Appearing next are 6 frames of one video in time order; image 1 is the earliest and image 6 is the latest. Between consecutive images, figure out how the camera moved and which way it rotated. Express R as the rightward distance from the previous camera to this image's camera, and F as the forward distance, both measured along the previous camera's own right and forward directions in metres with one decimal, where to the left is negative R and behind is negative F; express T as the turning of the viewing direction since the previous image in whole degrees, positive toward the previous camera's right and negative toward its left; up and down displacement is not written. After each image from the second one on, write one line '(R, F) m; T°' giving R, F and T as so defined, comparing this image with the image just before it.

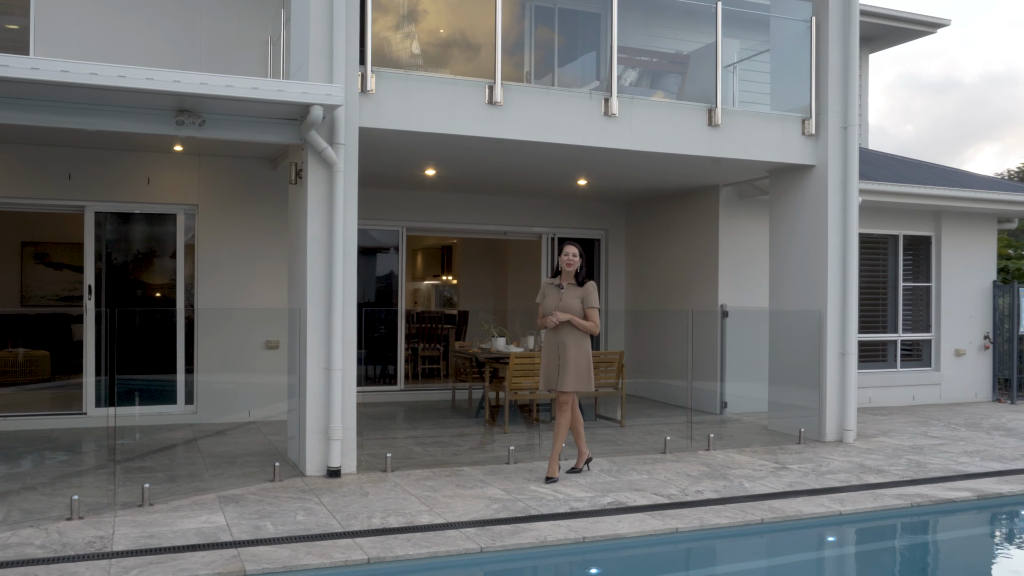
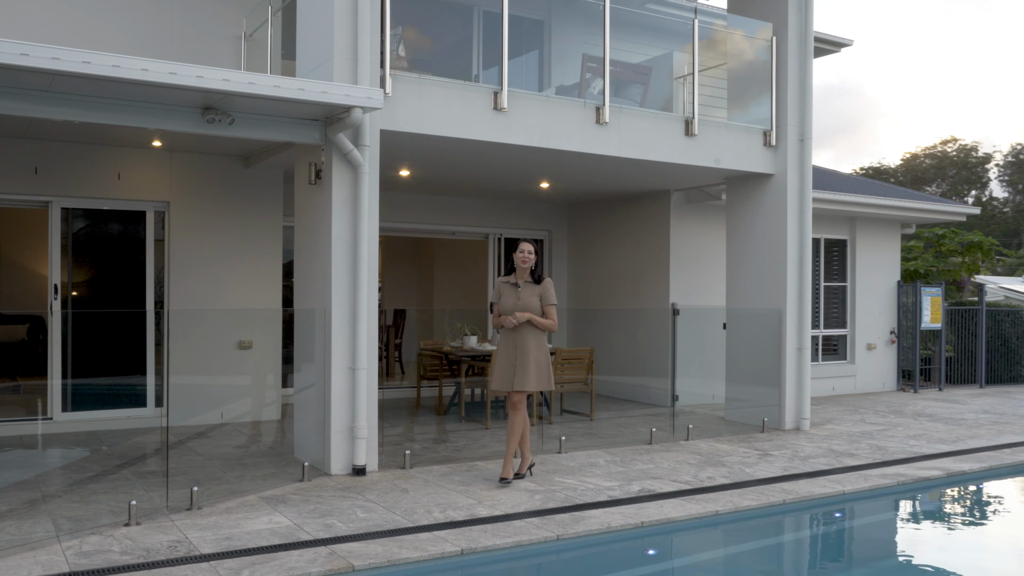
(-1.2, -0.2) m; +9°
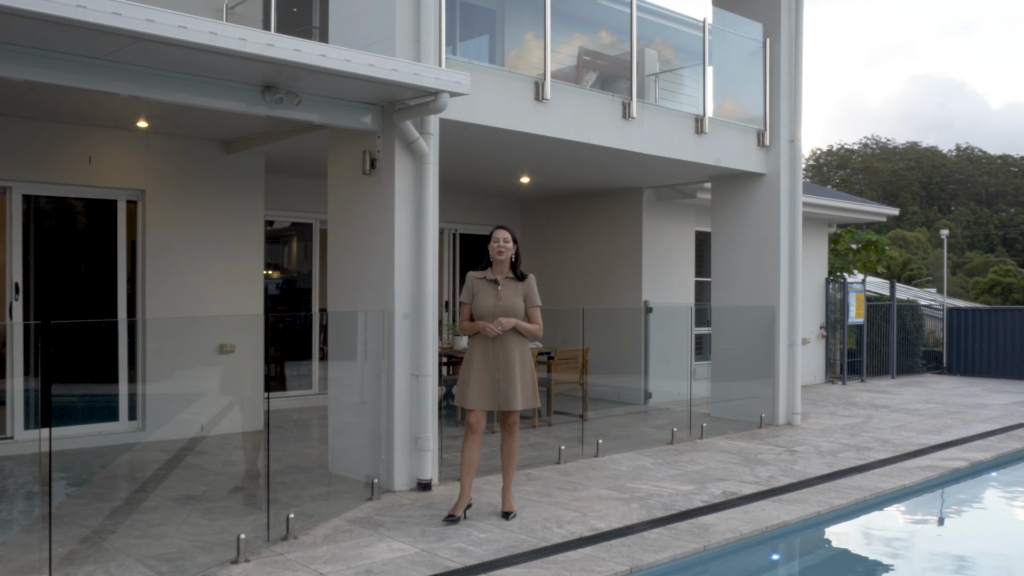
(-1.7, +0.5) m; +10°
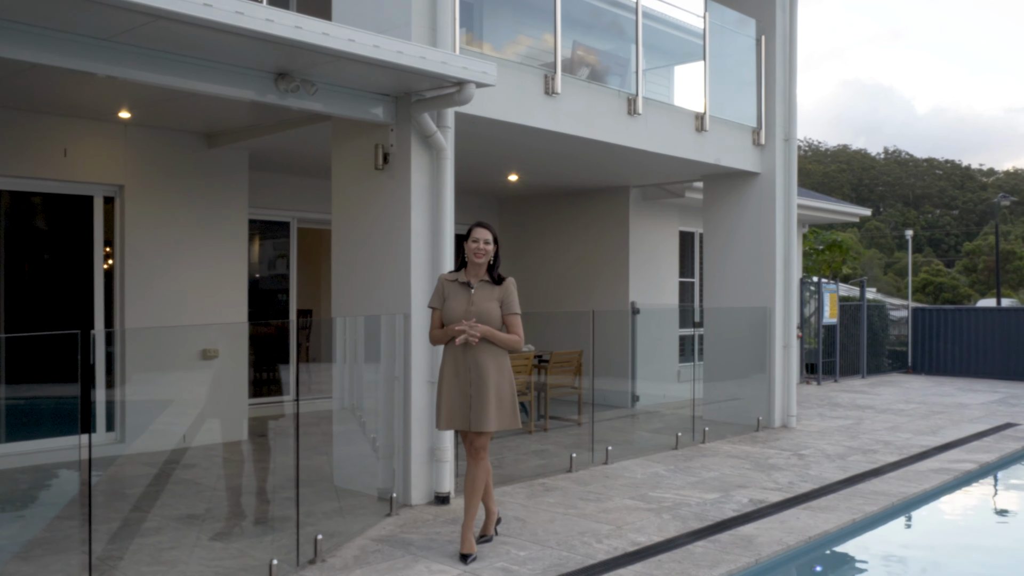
(-0.5, +0.3) m; +4°
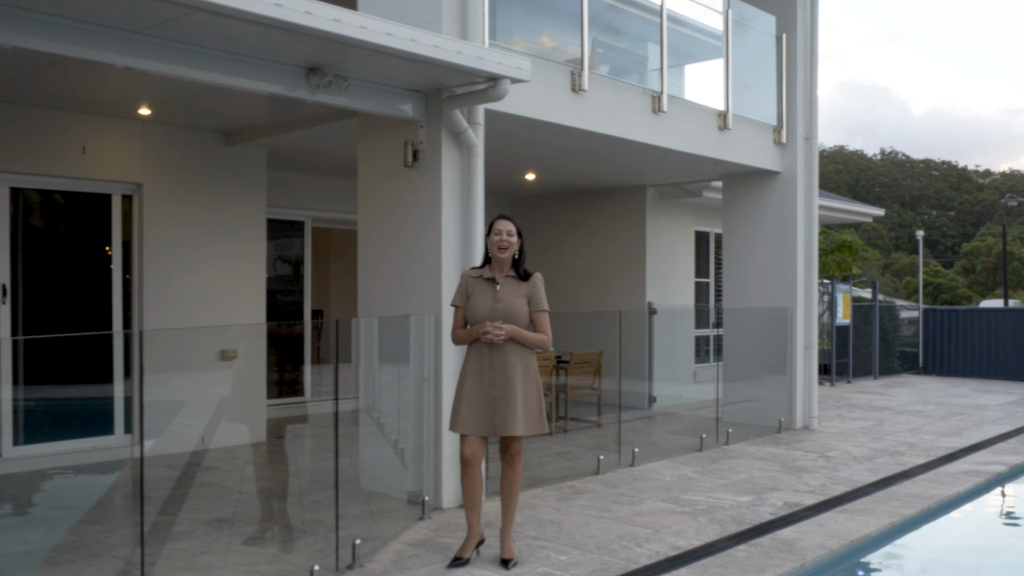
(-0.2, +0.1) m; 0°
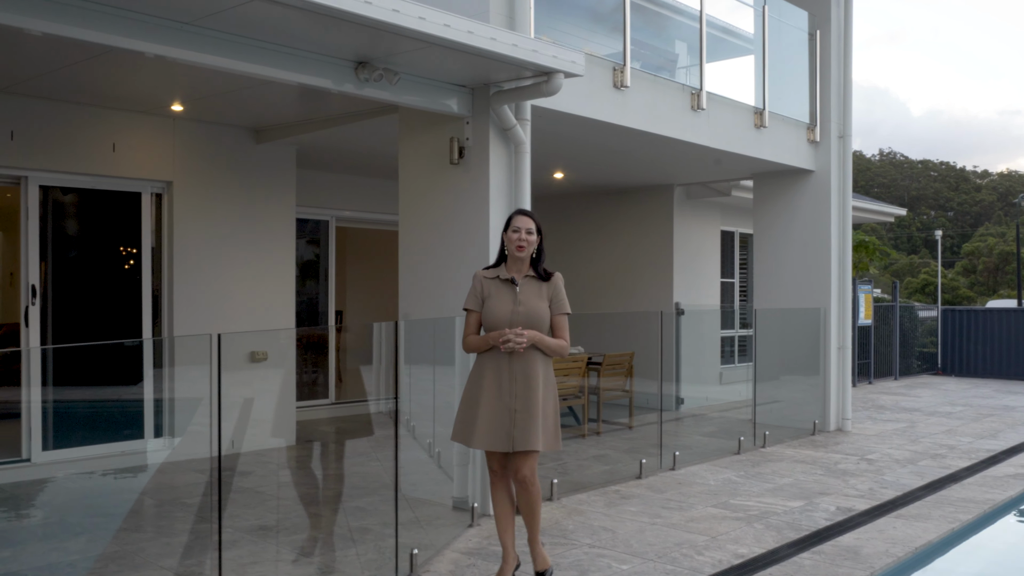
(-0.3, +0.1) m; 0°
